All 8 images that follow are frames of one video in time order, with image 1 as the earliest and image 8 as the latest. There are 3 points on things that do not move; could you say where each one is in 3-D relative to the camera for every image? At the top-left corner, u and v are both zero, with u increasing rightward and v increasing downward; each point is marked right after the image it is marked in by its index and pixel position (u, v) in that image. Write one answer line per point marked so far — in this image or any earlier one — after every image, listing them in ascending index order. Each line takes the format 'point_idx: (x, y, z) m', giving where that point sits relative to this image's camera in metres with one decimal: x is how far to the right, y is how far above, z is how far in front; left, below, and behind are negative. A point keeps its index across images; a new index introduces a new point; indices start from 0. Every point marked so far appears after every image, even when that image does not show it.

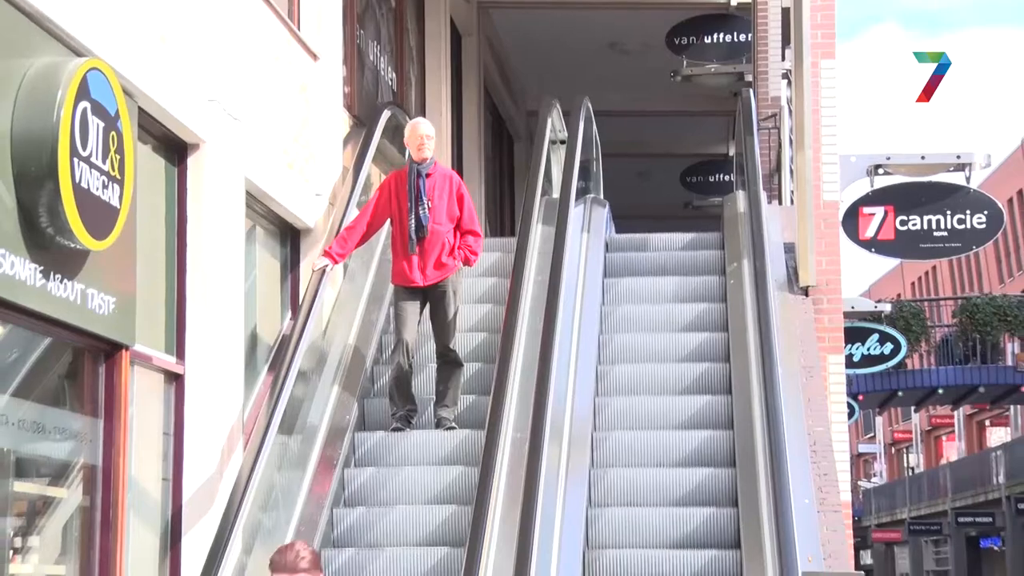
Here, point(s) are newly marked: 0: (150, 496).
0: (-1.8, -1.0, +4.7) m
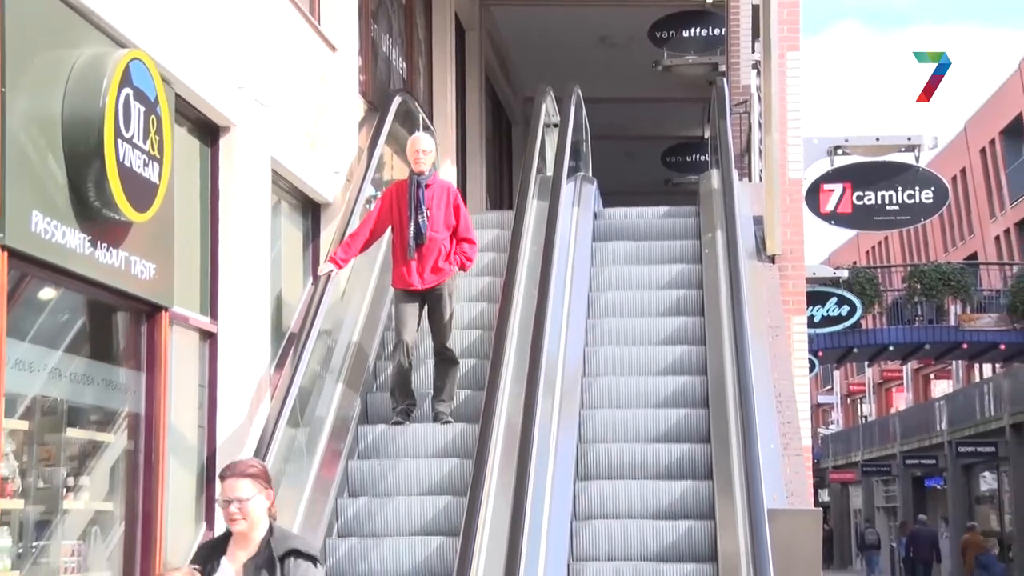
0: (-1.8, -0.8, +5.2) m
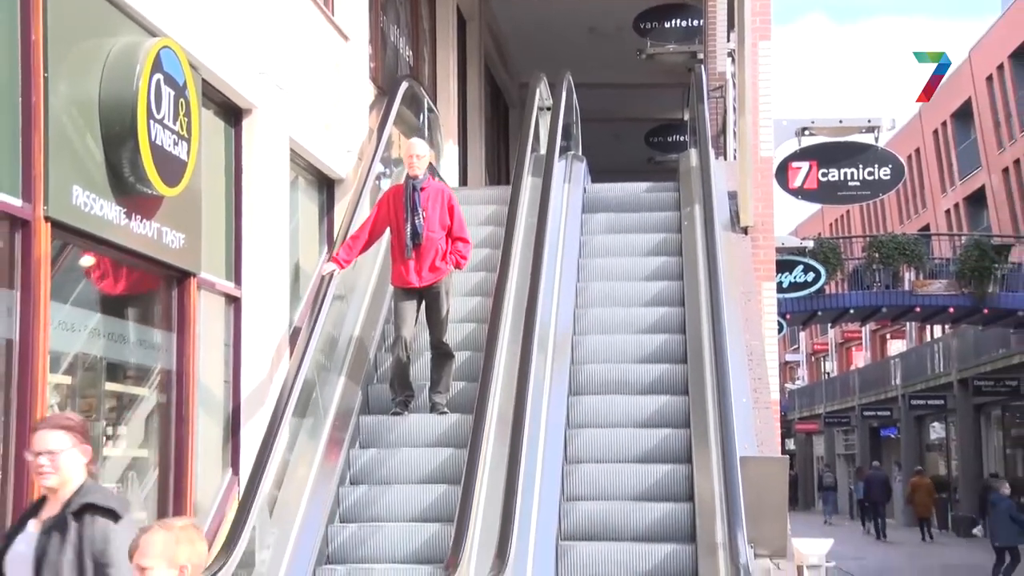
0: (-1.8, -0.6, +5.6) m
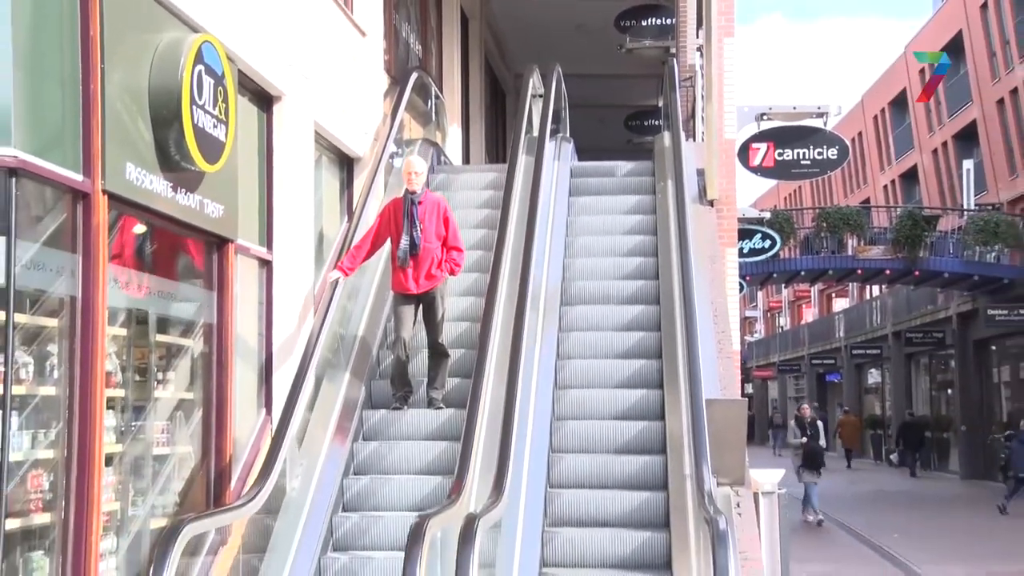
0: (-1.8, -0.4, +6.3) m
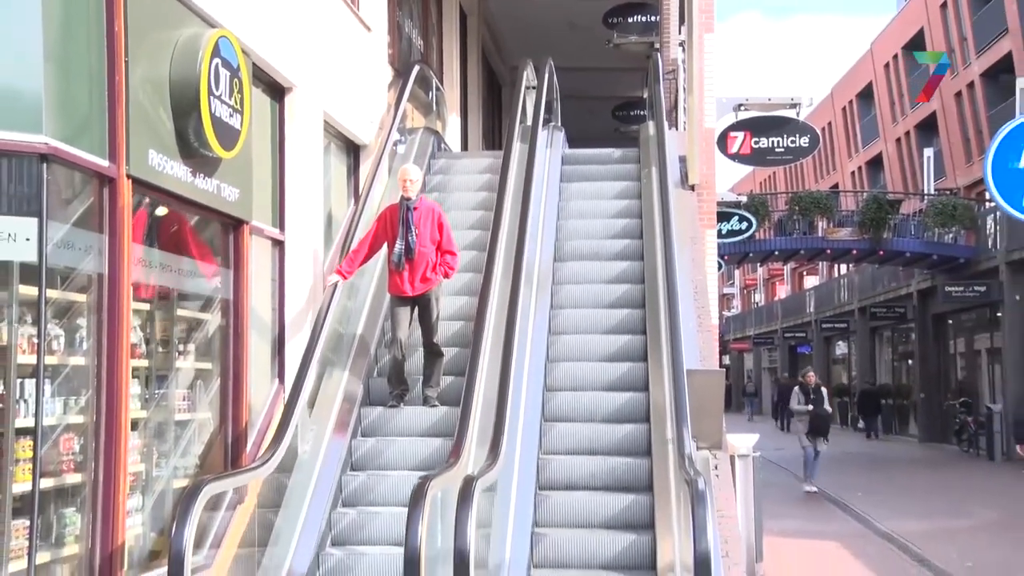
0: (-1.9, -0.2, +6.7) m
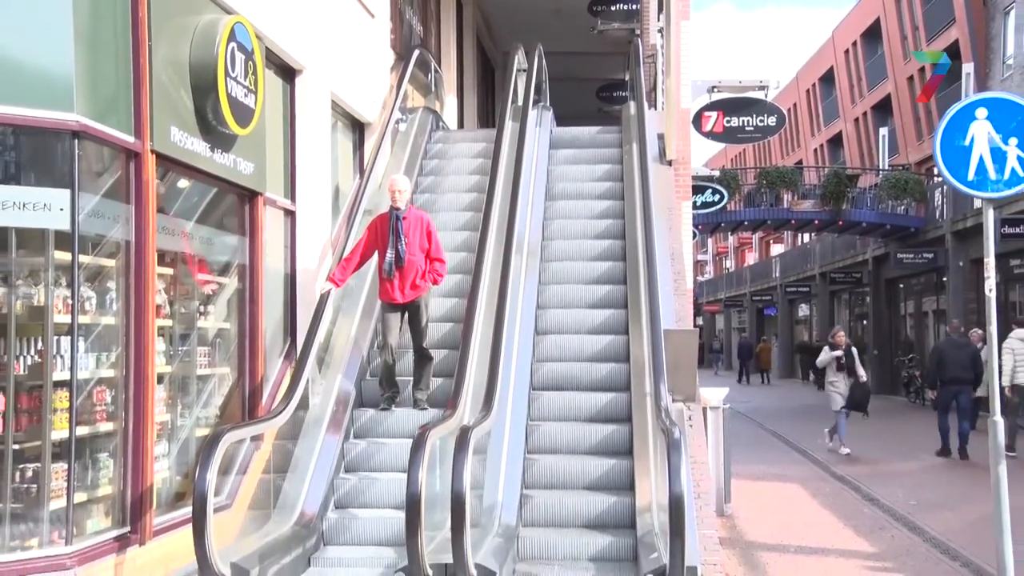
0: (-1.9, 0.0, +7.2) m
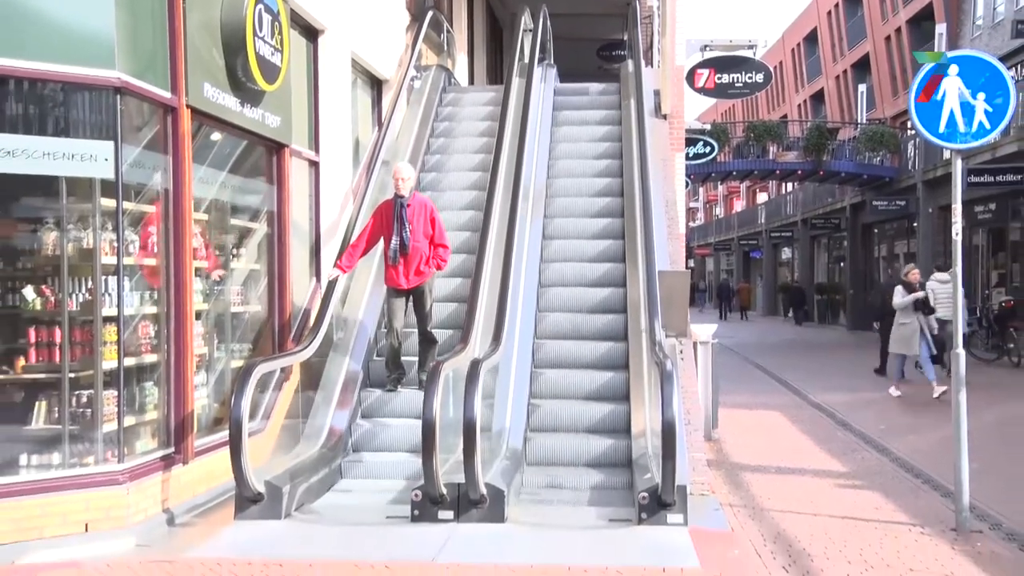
0: (-1.9, +0.5, +7.8) m
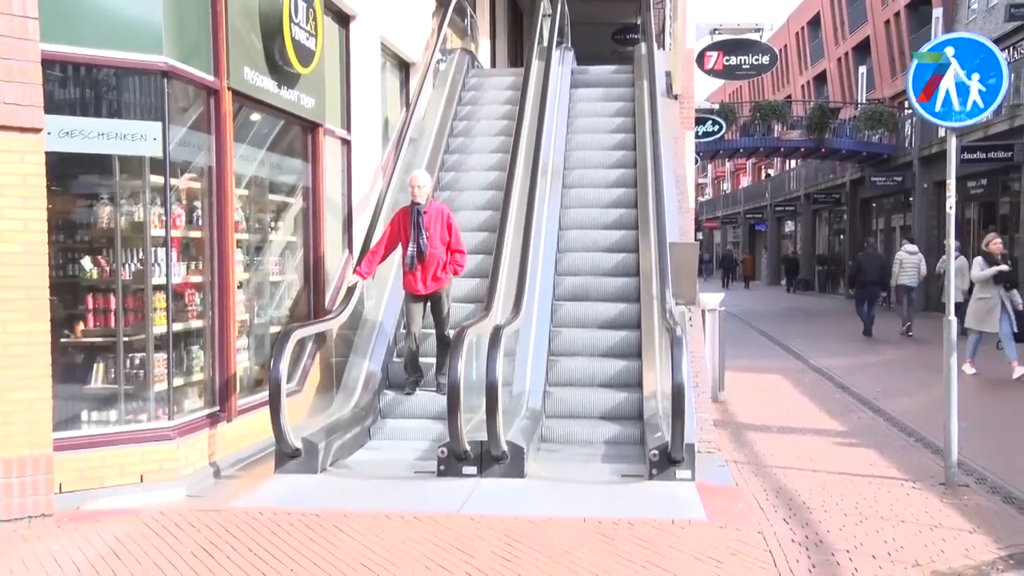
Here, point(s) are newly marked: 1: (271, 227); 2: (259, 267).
0: (-1.7, +0.8, +8.3) m
1: (-2.1, +0.5, +7.5) m
2: (-2.1, +0.2, +7.4) m
